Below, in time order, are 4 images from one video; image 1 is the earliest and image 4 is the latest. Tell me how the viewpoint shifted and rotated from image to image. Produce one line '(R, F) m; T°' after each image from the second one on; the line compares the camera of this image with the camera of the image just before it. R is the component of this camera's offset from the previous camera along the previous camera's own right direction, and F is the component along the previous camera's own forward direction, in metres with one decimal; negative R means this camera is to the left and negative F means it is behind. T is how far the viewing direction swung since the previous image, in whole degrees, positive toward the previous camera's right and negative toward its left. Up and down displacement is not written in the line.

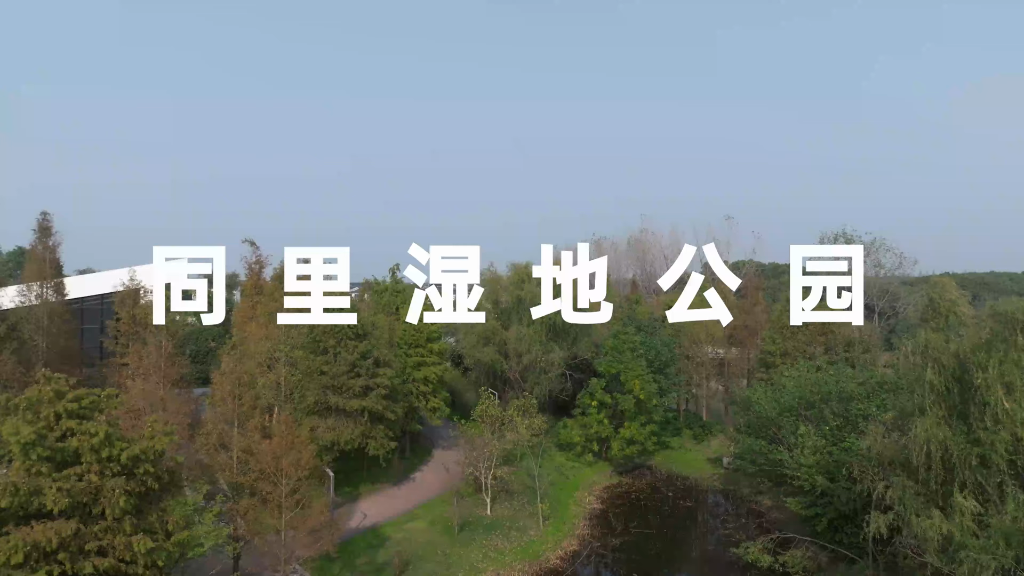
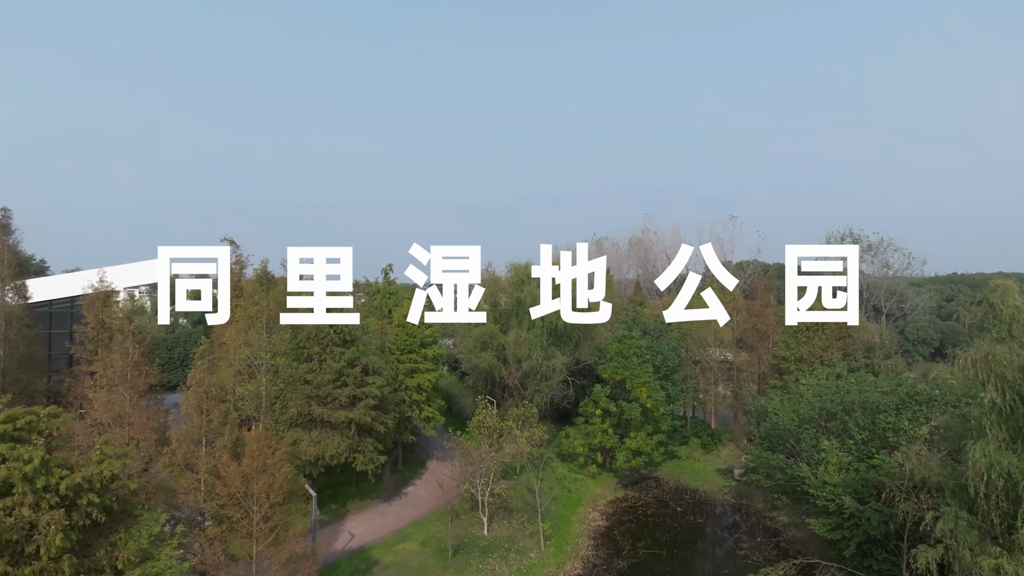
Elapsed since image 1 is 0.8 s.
(0.0, +1.0) m; 0°
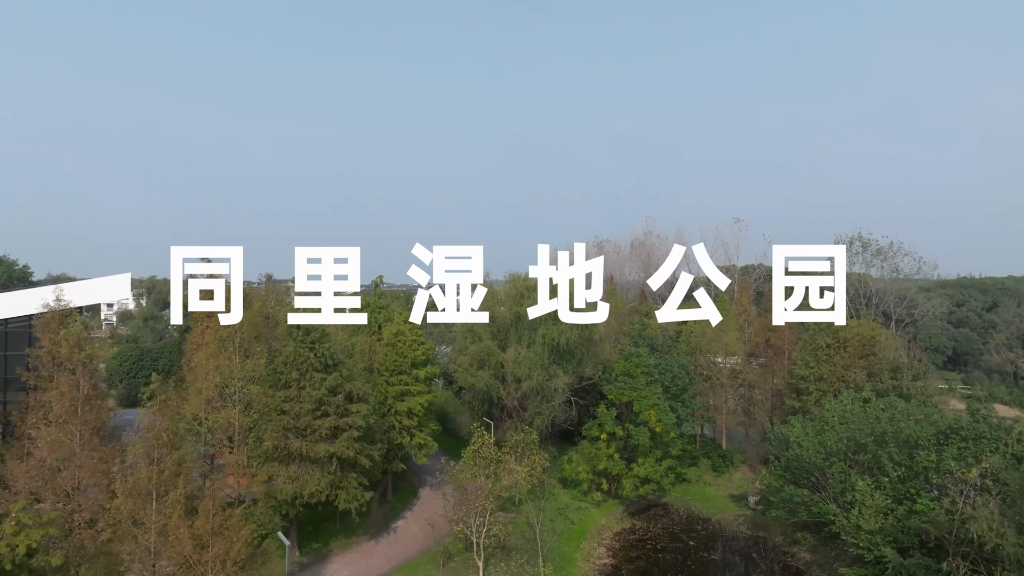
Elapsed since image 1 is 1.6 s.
(0.0, +1.2) m; 0°
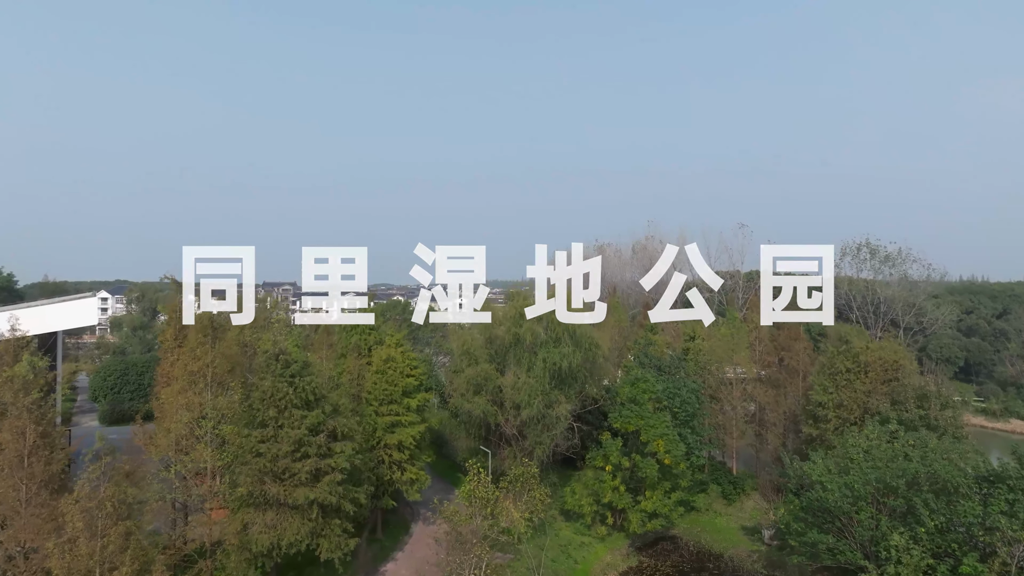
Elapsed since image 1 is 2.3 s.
(0.0, +1.0) m; 0°
